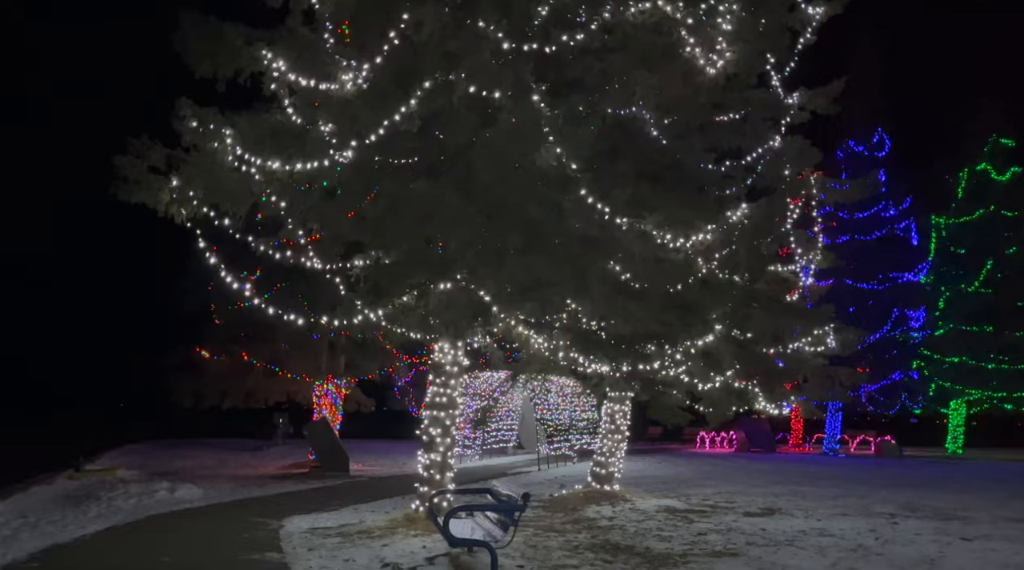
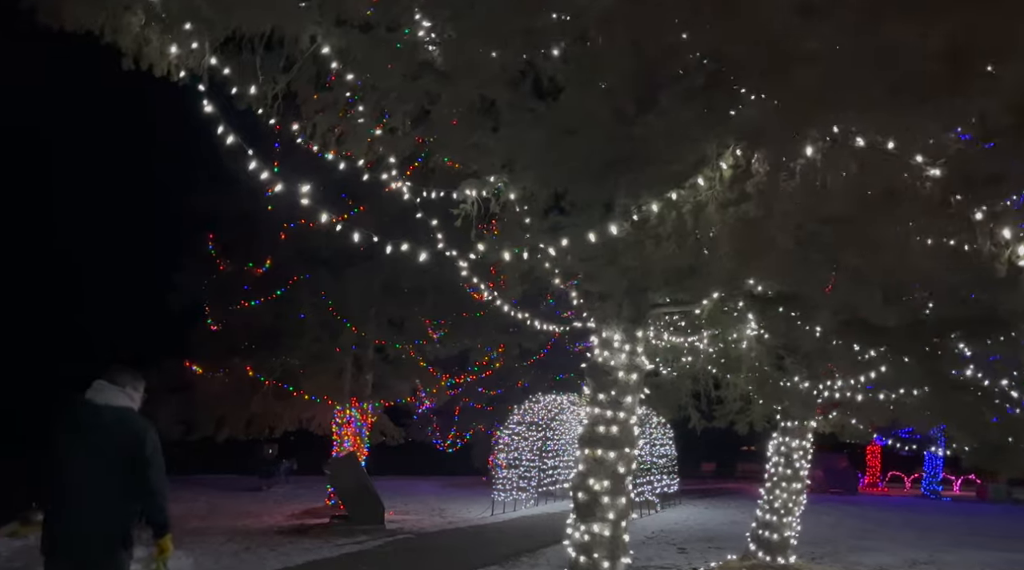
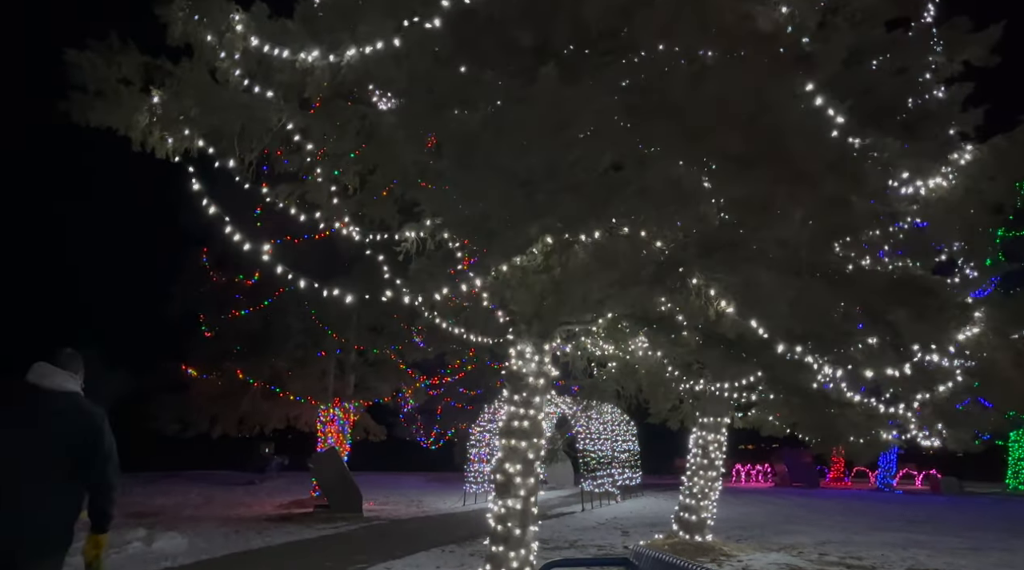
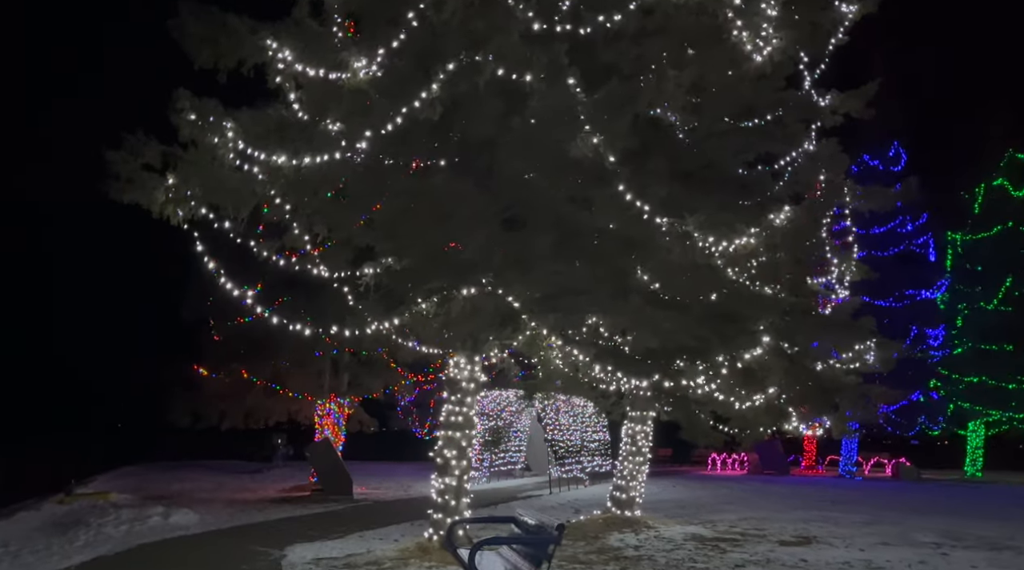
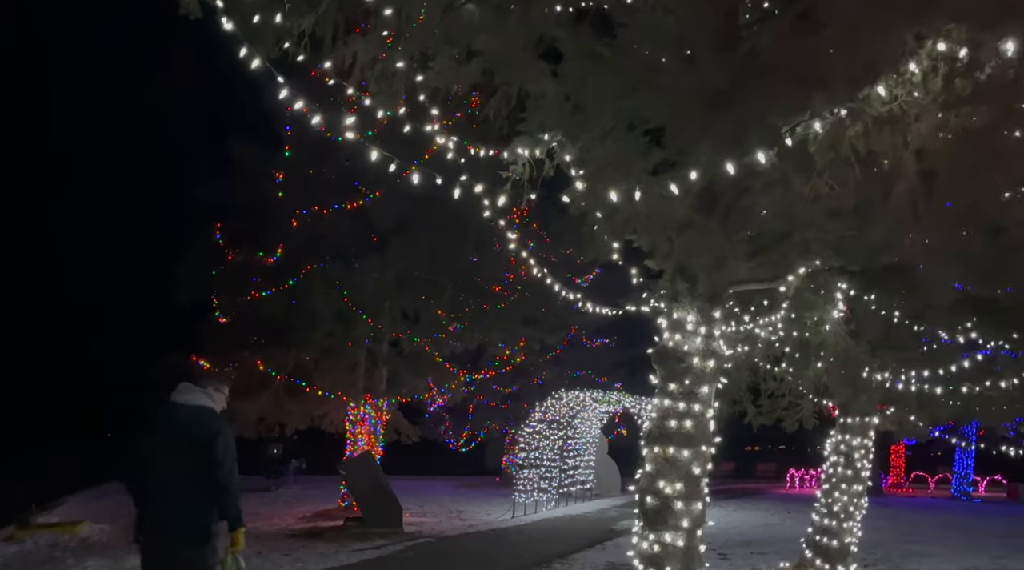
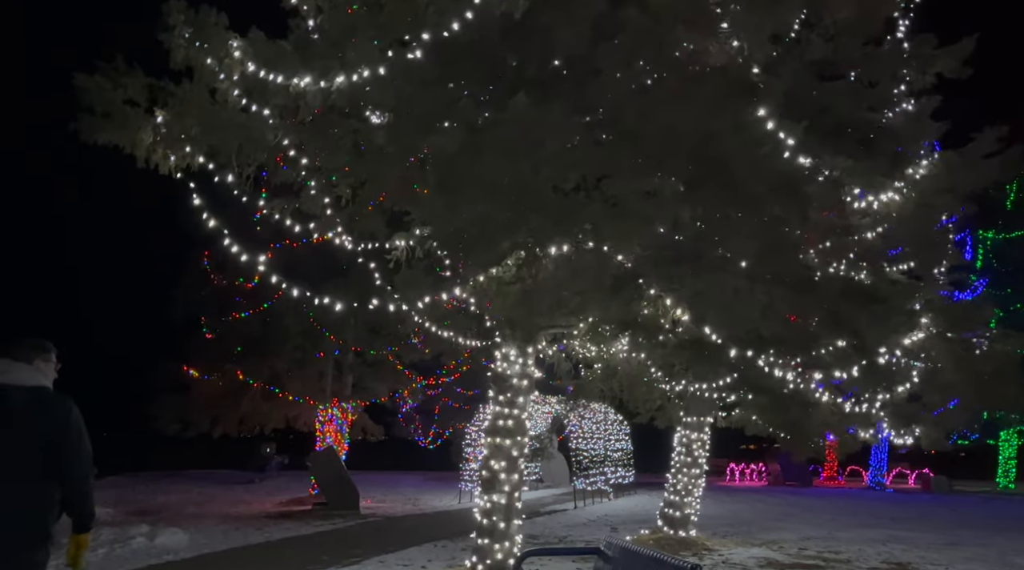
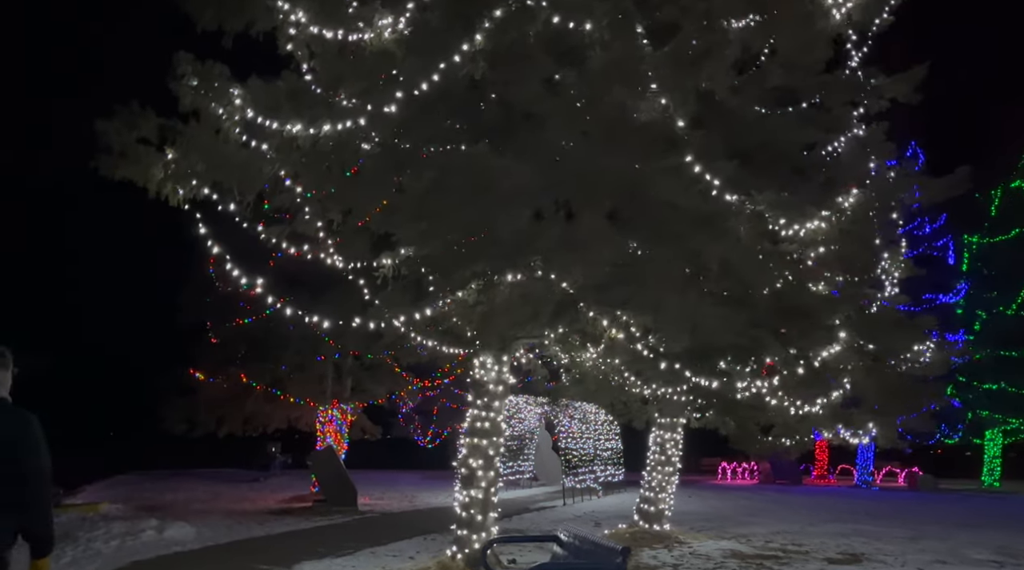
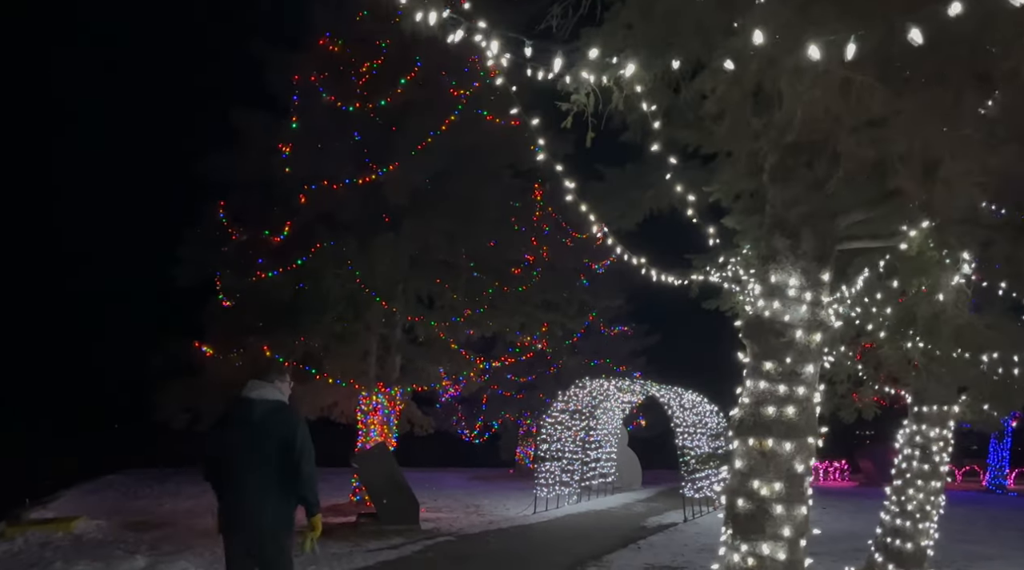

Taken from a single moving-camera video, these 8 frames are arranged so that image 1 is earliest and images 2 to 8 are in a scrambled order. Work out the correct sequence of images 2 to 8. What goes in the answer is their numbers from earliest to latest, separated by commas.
4, 7, 6, 3, 2, 5, 8
